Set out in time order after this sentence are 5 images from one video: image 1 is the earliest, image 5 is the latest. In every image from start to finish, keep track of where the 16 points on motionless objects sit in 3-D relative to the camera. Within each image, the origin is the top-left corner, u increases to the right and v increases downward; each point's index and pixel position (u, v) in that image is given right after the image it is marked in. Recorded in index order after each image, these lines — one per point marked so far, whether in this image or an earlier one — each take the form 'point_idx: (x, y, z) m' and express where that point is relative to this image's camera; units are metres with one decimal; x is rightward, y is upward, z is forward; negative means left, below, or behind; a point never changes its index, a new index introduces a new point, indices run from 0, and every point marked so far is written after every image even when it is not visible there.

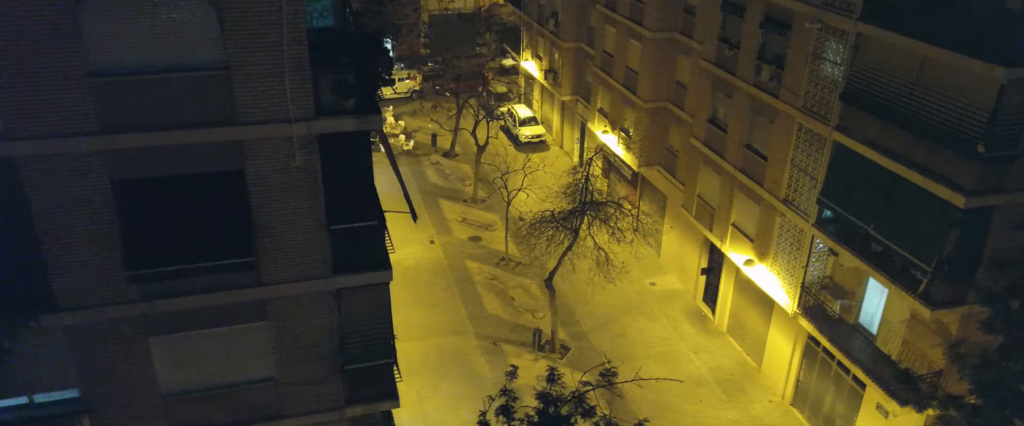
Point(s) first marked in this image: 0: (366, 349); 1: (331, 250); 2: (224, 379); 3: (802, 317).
0: (-2.1, -2.0, +10.9) m
1: (-2.5, -0.5, +10.2) m
2: (-4.1, -2.4, +10.5) m
3: (+7.0, -2.5, +17.9) m
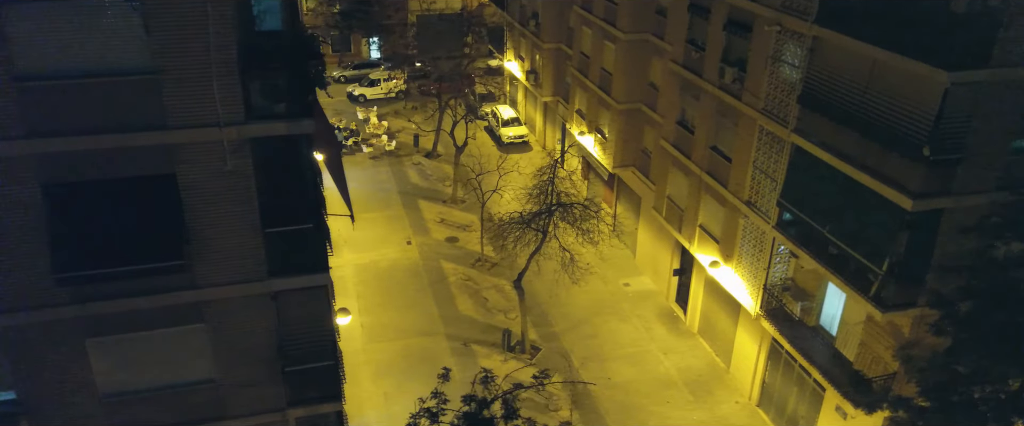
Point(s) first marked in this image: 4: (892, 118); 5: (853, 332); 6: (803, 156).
0: (-3.0, -2.0, +11.0) m
1: (-3.4, -0.5, +10.2) m
2: (-5.0, -2.4, +10.6) m
3: (+6.1, -2.5, +17.9) m
4: (+6.8, +1.7, +13.4) m
5: (+7.1, -2.5, +15.6) m
6: (+6.2, +1.2, +16.0) m
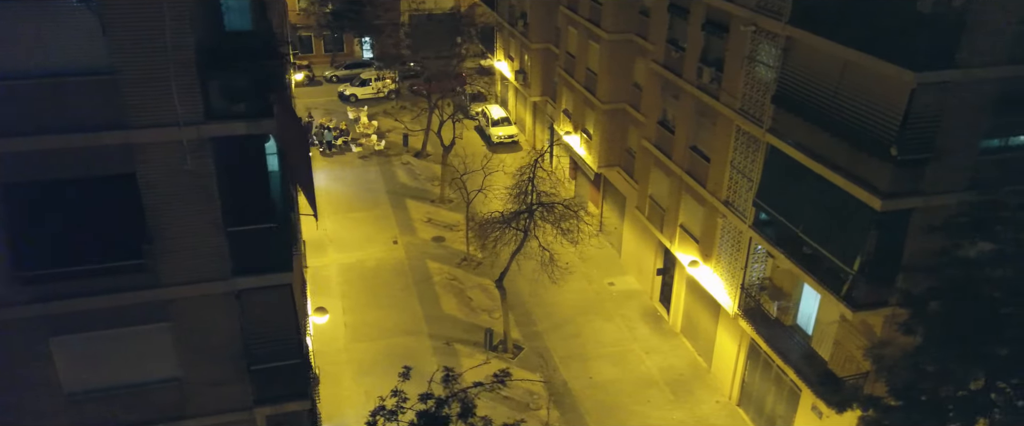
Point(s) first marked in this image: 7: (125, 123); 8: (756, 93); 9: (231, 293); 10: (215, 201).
0: (-3.6, -2.0, +11.1) m
1: (-3.9, -0.5, +10.3) m
2: (-5.5, -2.4, +10.6) m
3: (+5.5, -2.5, +18.0) m
4: (+6.3, +1.7, +13.4) m
5: (+6.6, -2.5, +15.6) m
6: (+5.7, +1.2, +16.0) m
7: (-4.7, +1.1, +9.2) m
8: (+5.4, +2.6, +16.5) m
9: (-4.0, -1.1, +10.5) m
10: (-3.9, +0.2, +9.9) m
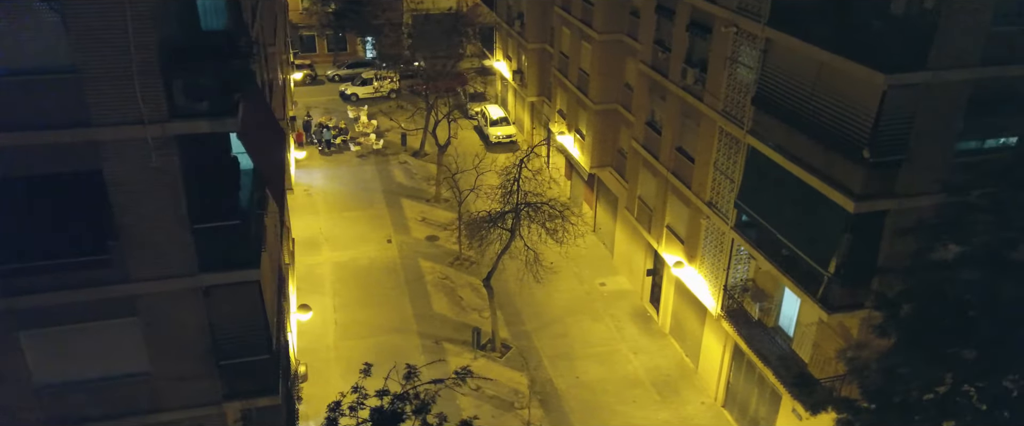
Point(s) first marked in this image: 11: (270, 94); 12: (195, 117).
0: (-4.1, -2.0, +11.2) m
1: (-4.4, -0.5, +10.4) m
2: (-6.0, -2.3, +10.8) m
3: (+5.1, -2.6, +18.0) m
4: (+5.8, +1.7, +13.4) m
5: (+6.1, -2.5, +15.6) m
6: (+5.3, +1.2, +16.0) m
7: (-5.3, +1.2, +9.3) m
8: (+5.0, +2.6, +16.5) m
9: (-4.5, -1.1, +10.7) m
10: (-4.5, +0.2, +10.1) m
11: (-5.6, +2.7, +17.4) m
12: (-4.1, +1.2, +9.6) m
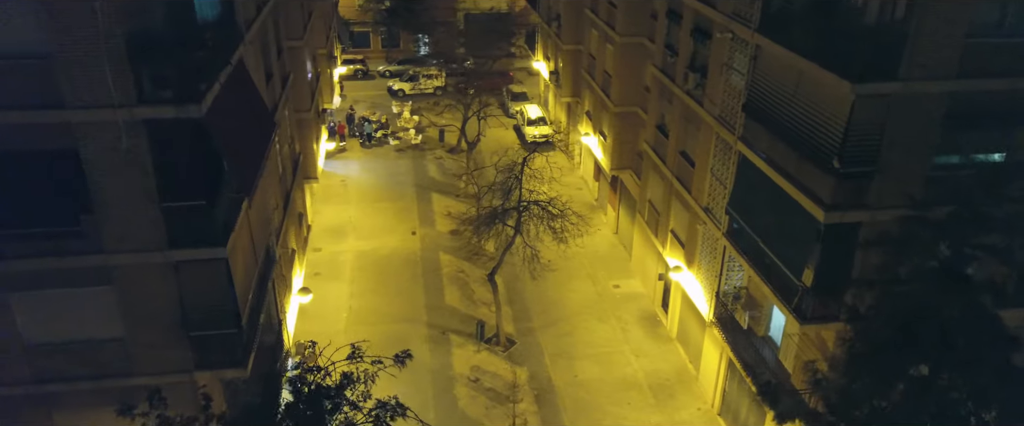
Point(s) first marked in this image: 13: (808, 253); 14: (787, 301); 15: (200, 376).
0: (-4.9, -1.7, +12.0) m
1: (-5.2, -0.2, +11.2) m
2: (-6.9, -2.0, +11.8) m
3: (+4.9, -2.7, +17.9) m
4: (+5.3, +1.5, +13.3) m
5: (+5.7, -2.7, +15.4) m
6: (+5.0, +1.1, +15.9) m
7: (-6.1, +1.5, +10.2) m
8: (+4.8, +2.5, +16.4) m
9: (-5.3, -0.8, +11.5) m
10: (-5.3, +0.5, +10.9) m
11: (-5.6, +3.1, +18.3) m
12: (-4.9, +1.5, +10.4) m
13: (+5.3, -0.7, +13.4) m
14: (+5.2, -1.7, +14.3) m
15: (-5.2, -2.7, +12.4) m
